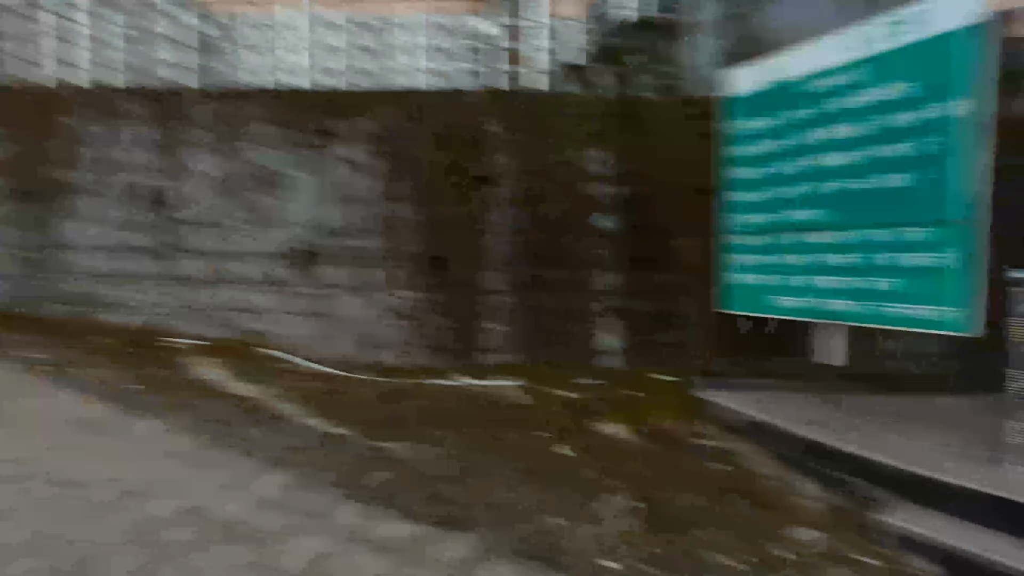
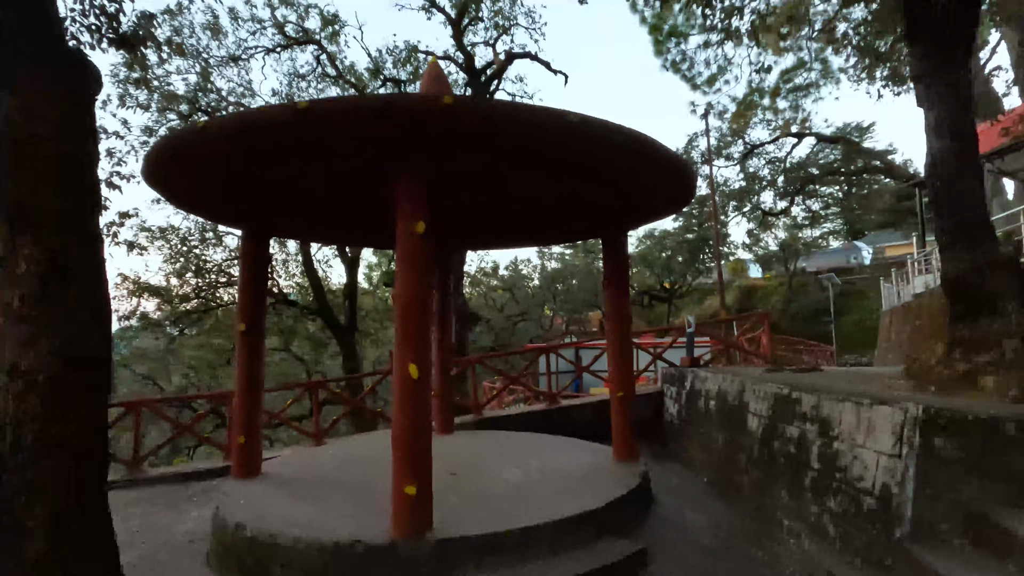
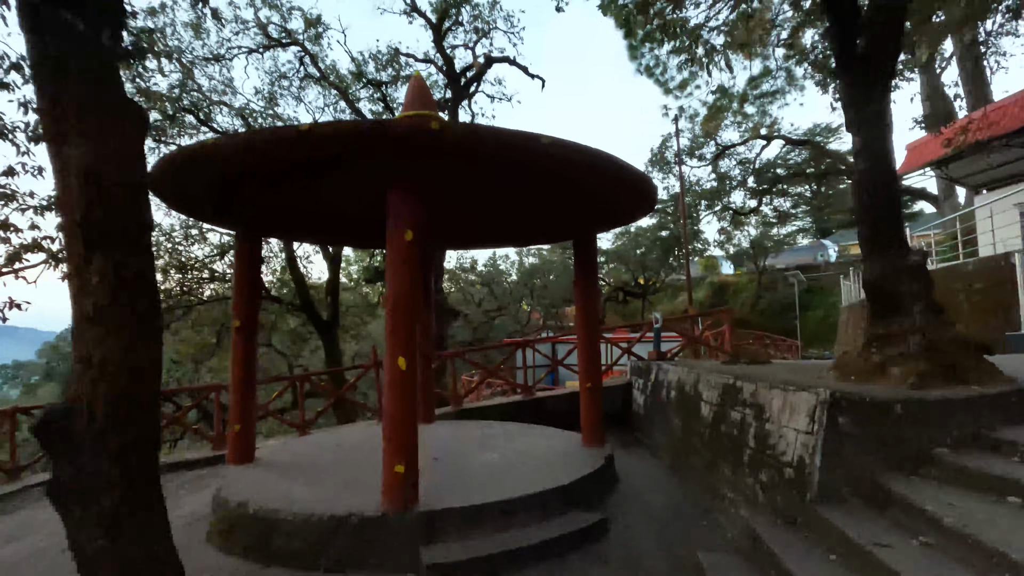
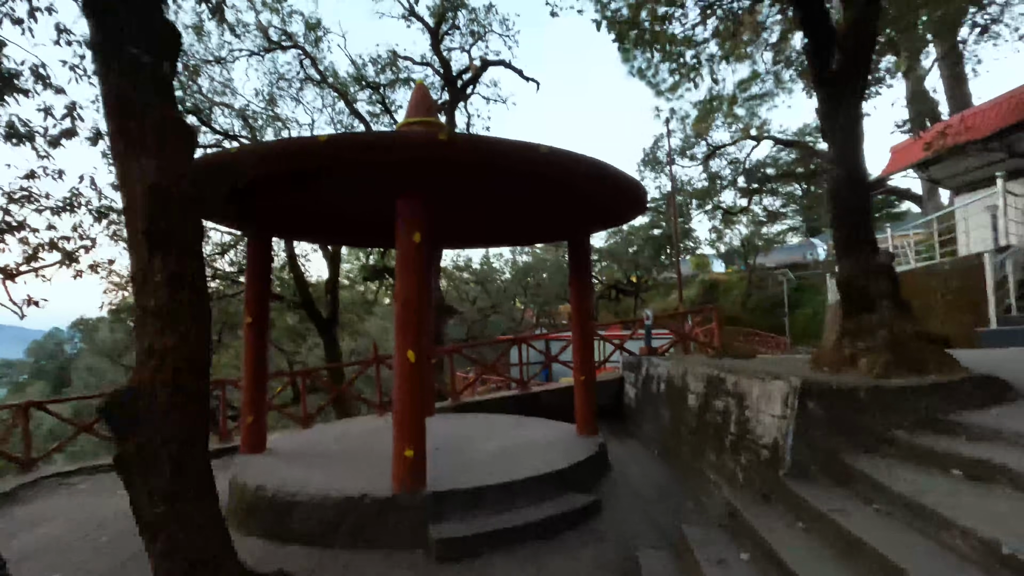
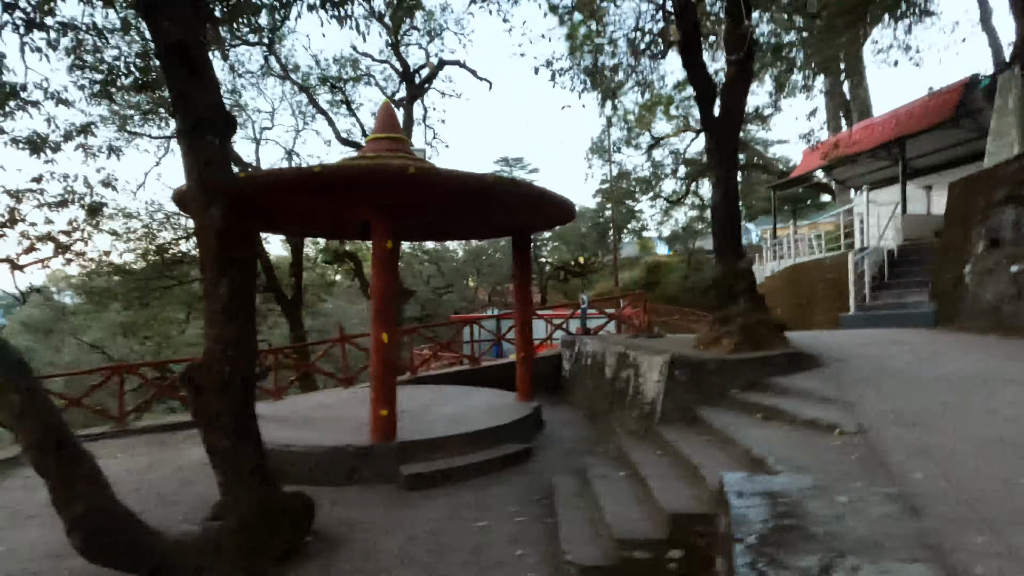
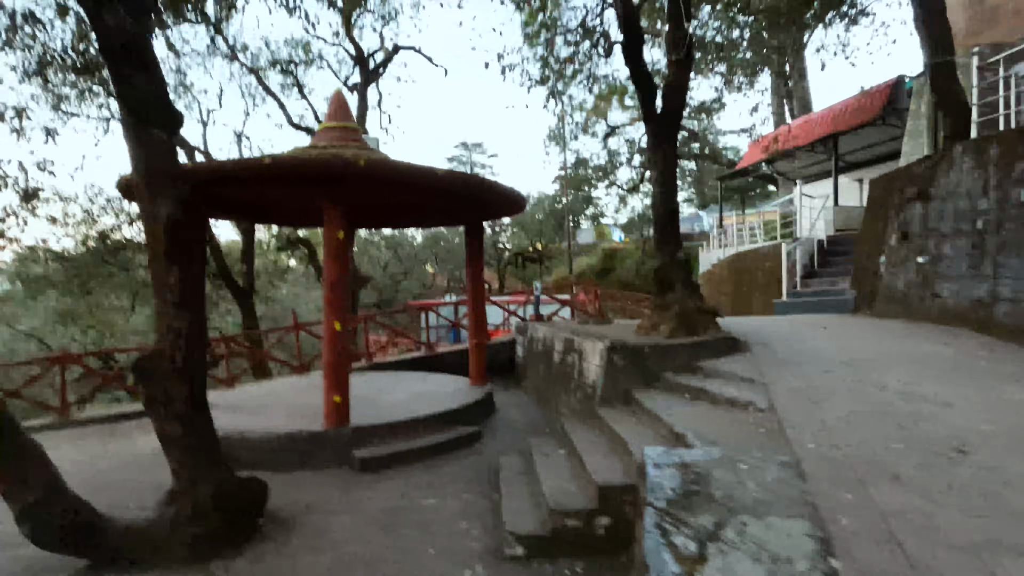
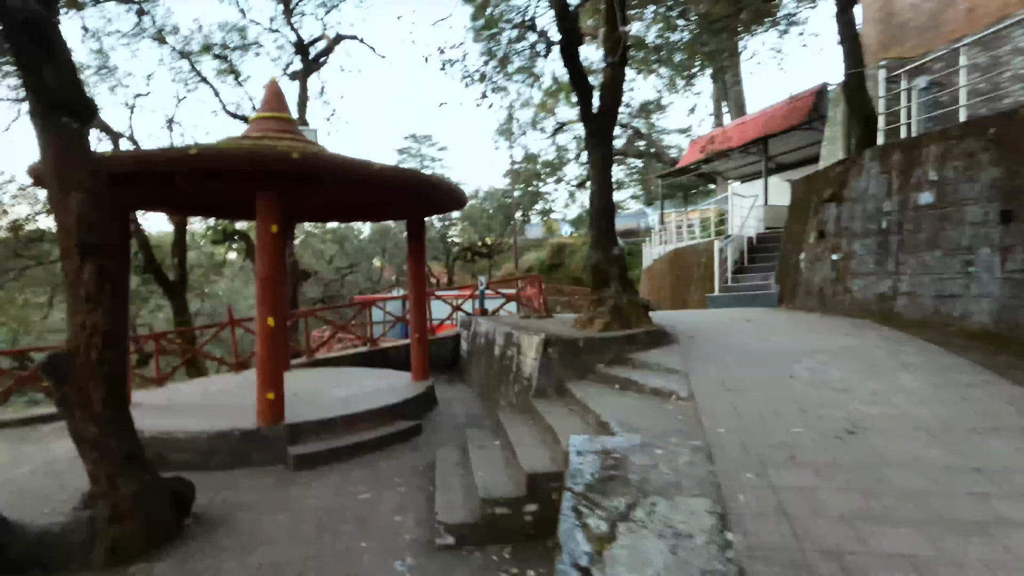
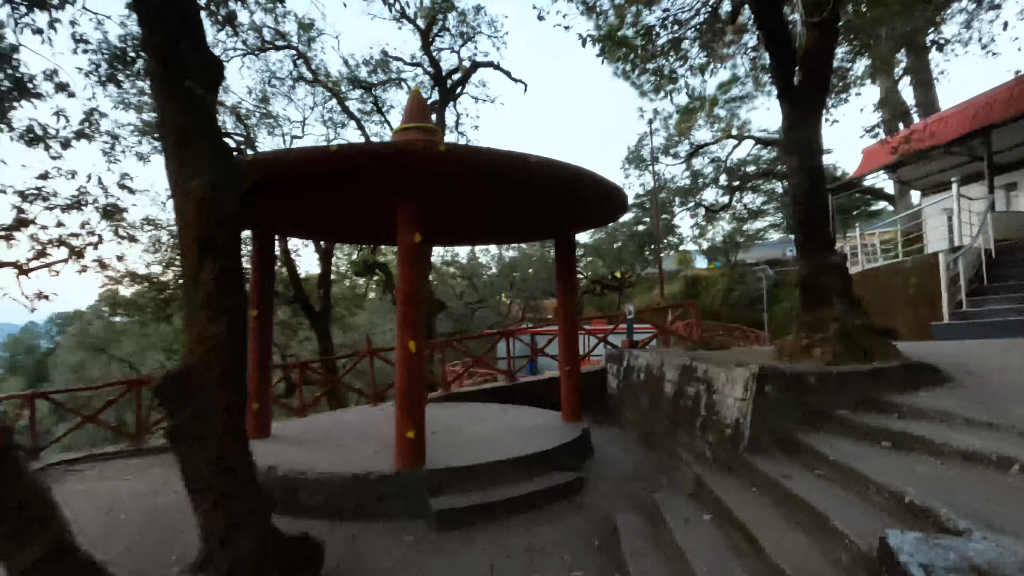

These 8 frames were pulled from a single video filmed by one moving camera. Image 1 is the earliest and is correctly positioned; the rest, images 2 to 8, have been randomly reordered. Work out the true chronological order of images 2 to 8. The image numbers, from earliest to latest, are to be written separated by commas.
7, 6, 5, 8, 4, 3, 2
